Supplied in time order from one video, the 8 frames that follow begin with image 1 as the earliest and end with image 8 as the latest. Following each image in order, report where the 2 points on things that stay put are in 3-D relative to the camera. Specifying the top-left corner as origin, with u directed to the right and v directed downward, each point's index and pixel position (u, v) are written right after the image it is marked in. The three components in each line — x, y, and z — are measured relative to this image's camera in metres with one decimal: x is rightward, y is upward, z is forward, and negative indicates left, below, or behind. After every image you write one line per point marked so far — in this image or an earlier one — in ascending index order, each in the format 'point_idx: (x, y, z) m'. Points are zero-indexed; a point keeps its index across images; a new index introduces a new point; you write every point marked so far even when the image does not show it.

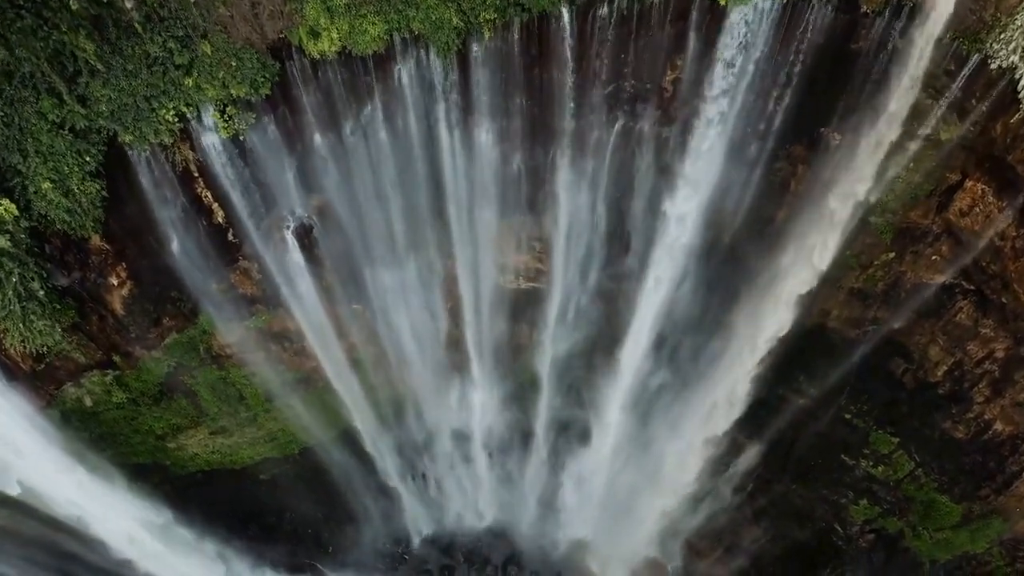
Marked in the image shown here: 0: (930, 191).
0: (+5.3, +1.2, +8.8) m
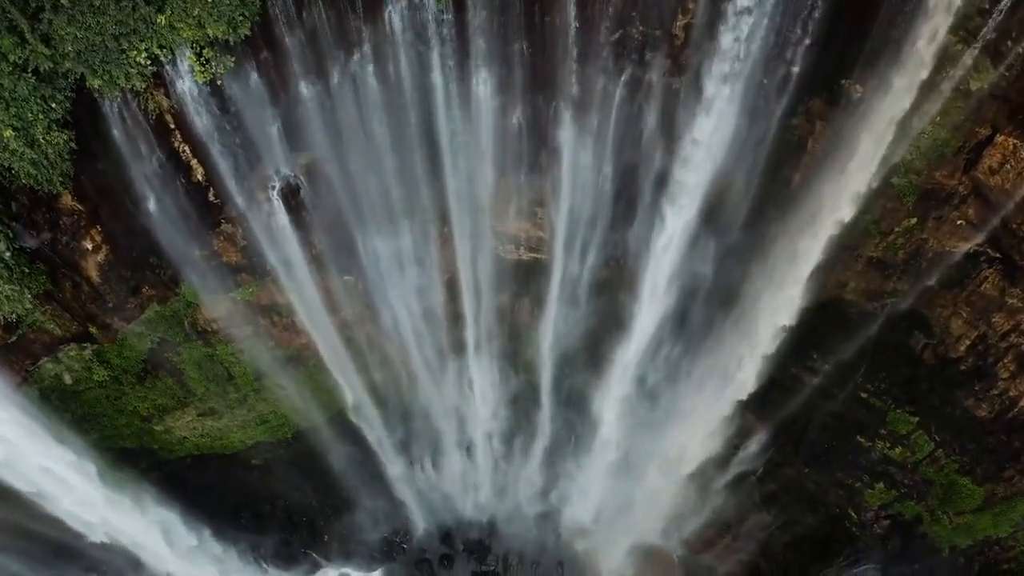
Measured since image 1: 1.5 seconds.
0: (+5.3, +1.7, +8.3) m
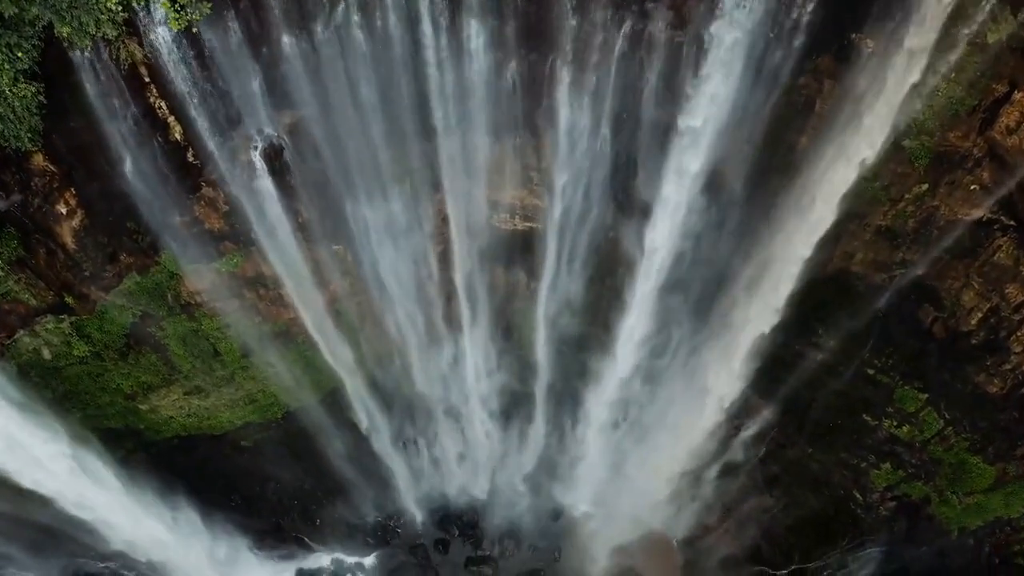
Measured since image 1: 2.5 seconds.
0: (+5.2, +2.0, +7.9) m
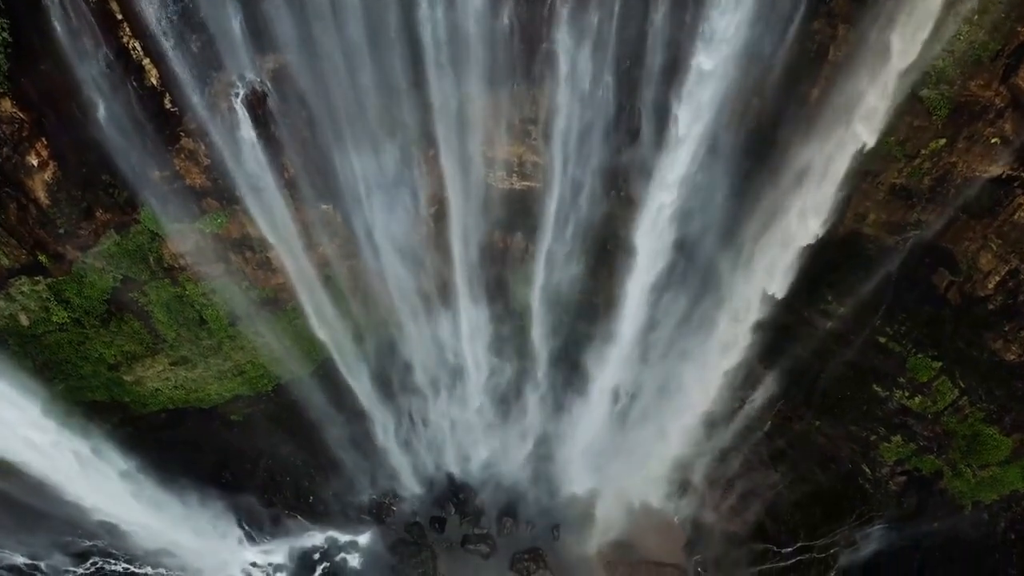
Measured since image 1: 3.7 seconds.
0: (+5.2, +2.5, +7.5) m
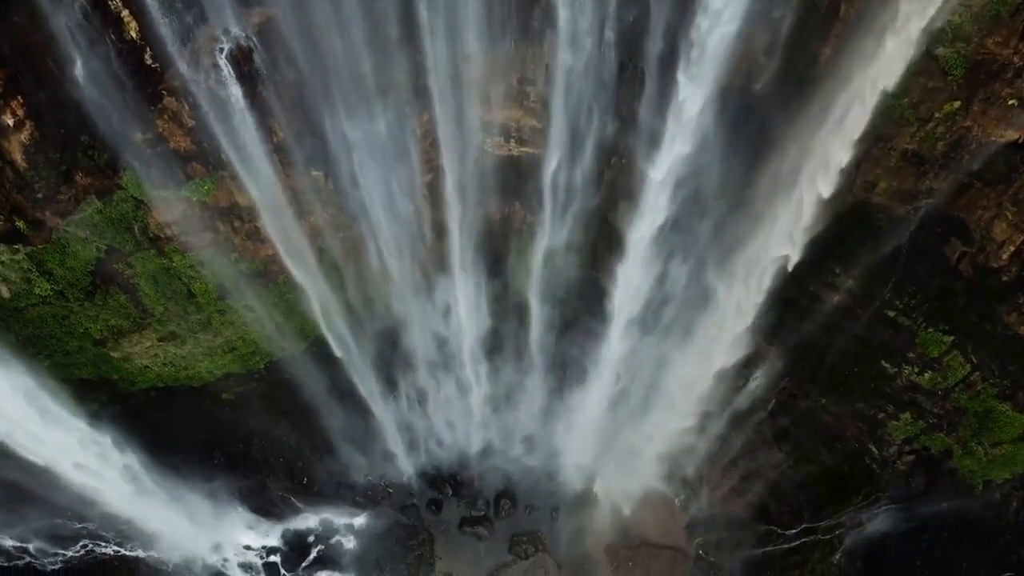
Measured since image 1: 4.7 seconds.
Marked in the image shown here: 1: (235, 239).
0: (+5.1, +2.9, +7.1) m
1: (-3.7, +0.7, +9.4) m
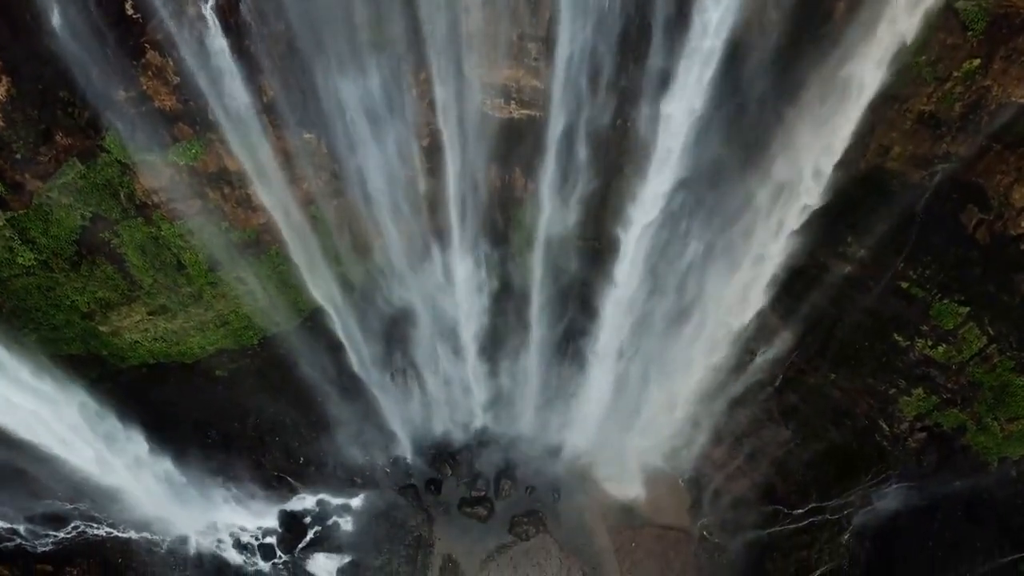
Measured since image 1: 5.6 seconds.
0: (+5.1, +3.2, +6.8) m
1: (-3.7, +1.0, +9.1) m
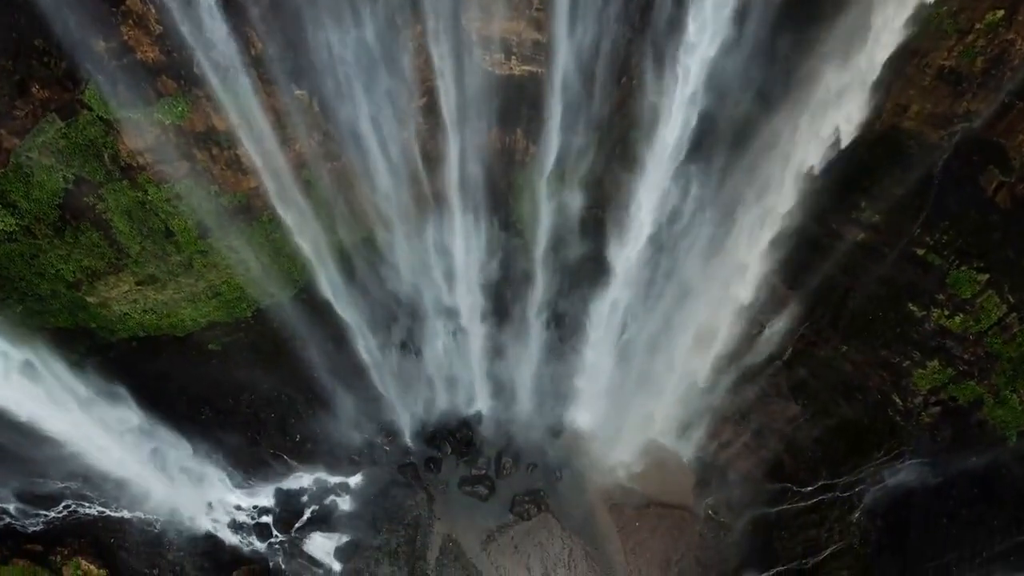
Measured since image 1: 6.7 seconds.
0: (+5.1, +3.6, +6.4) m
1: (-3.7, +1.5, +8.7) m
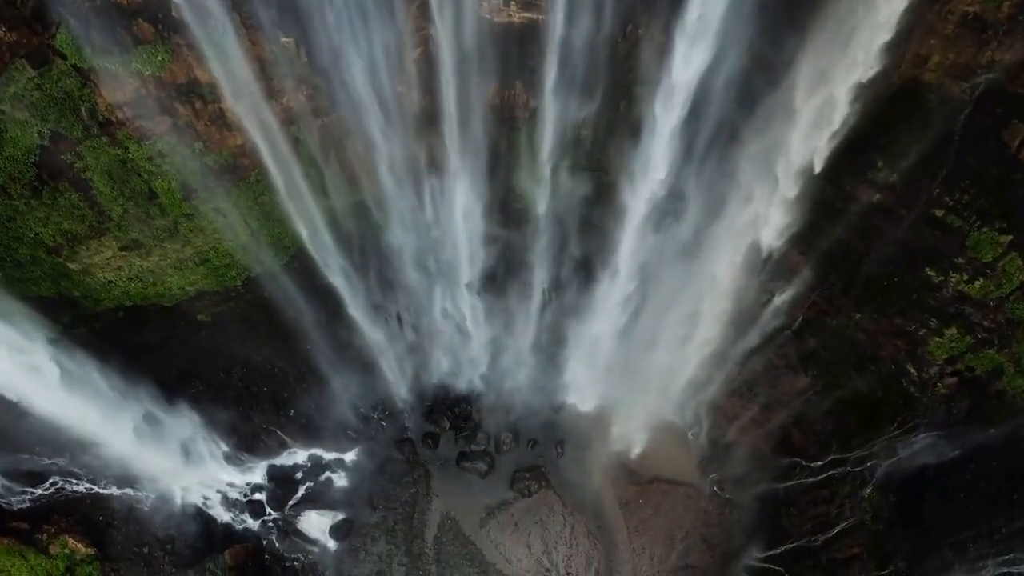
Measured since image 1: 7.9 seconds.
0: (+5.1, +4.0, +5.9) m
1: (-3.7, +1.9, +8.3) m
